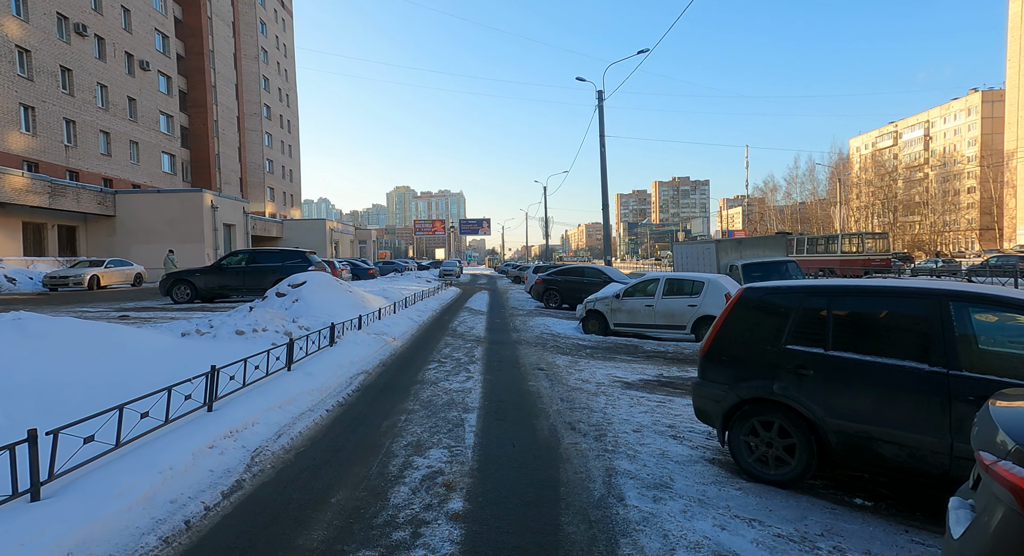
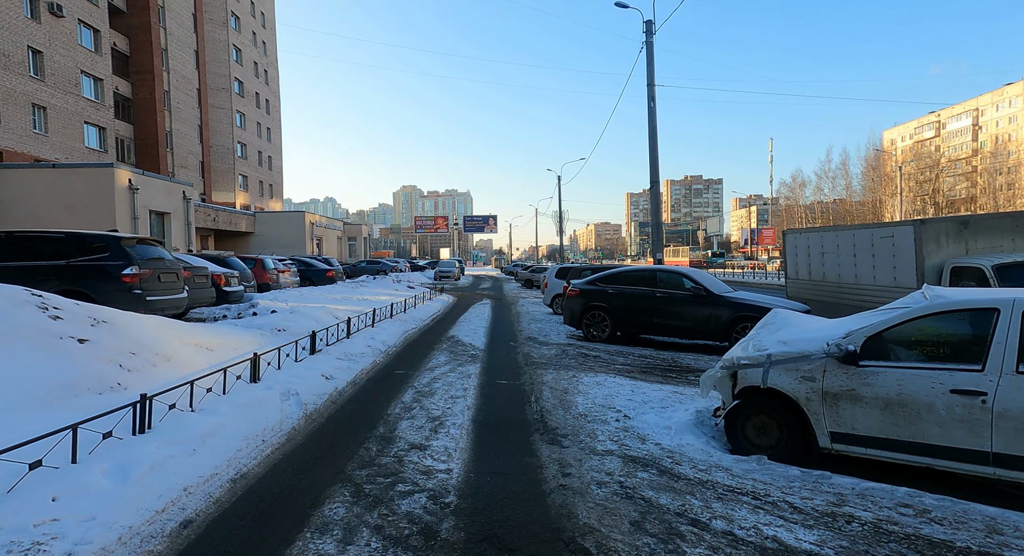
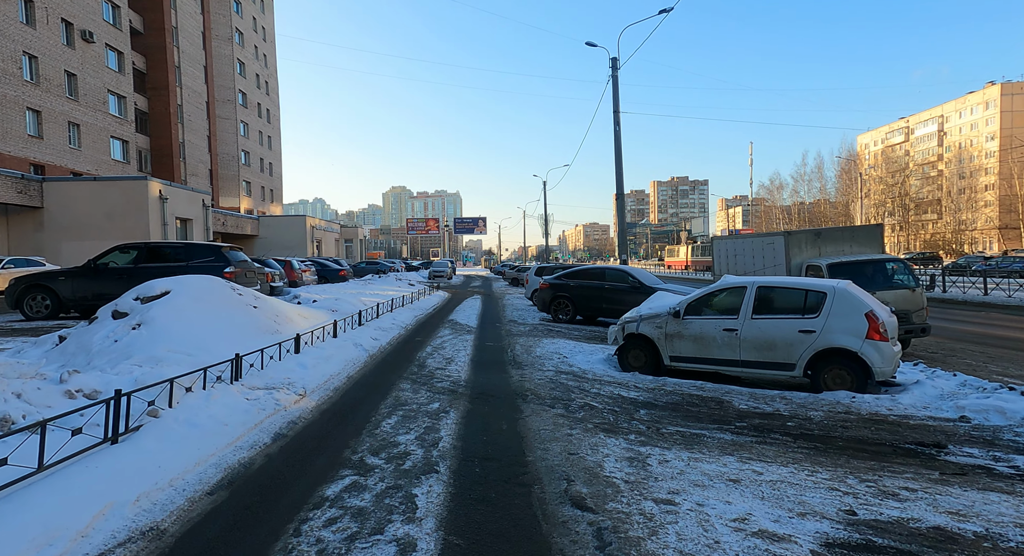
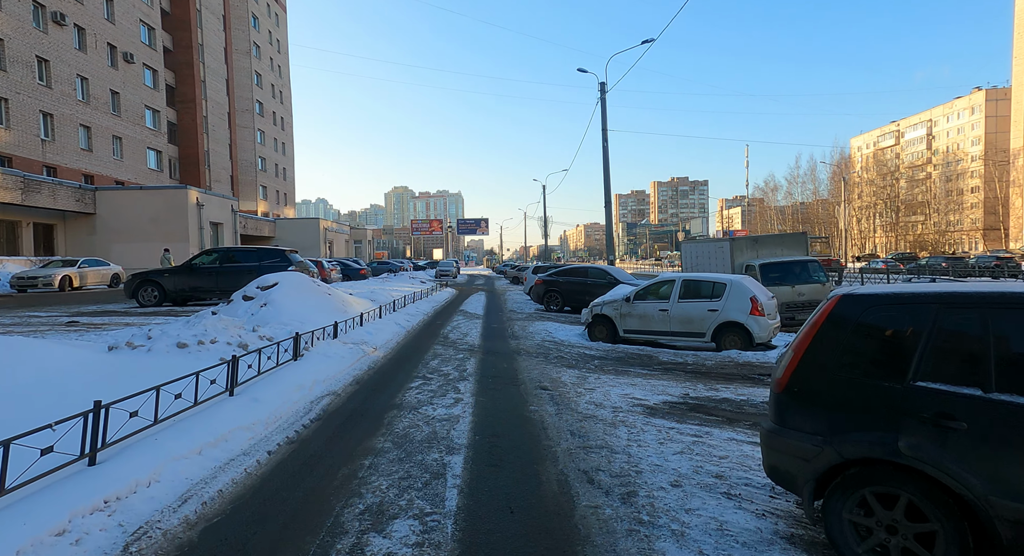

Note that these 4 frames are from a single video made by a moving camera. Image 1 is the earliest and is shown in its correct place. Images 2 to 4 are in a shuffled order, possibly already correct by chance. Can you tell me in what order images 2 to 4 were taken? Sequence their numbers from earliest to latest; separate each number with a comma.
4, 3, 2
